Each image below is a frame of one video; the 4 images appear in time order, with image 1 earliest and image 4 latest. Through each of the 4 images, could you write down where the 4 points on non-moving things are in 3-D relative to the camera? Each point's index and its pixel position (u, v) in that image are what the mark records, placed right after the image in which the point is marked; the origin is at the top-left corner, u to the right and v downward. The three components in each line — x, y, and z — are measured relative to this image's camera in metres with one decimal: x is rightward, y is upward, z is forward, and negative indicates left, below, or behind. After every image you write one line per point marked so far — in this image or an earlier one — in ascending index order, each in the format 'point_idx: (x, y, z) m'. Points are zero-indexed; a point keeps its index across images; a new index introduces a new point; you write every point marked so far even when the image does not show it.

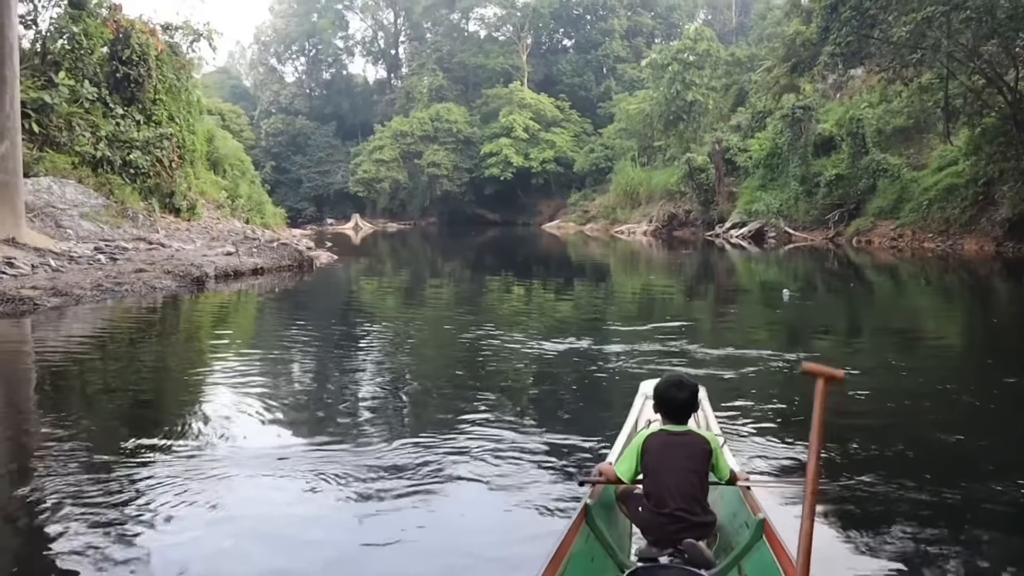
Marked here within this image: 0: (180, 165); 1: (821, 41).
0: (-6.5, +2.4, +17.8) m
1: (+5.5, +4.4, +16.2) m
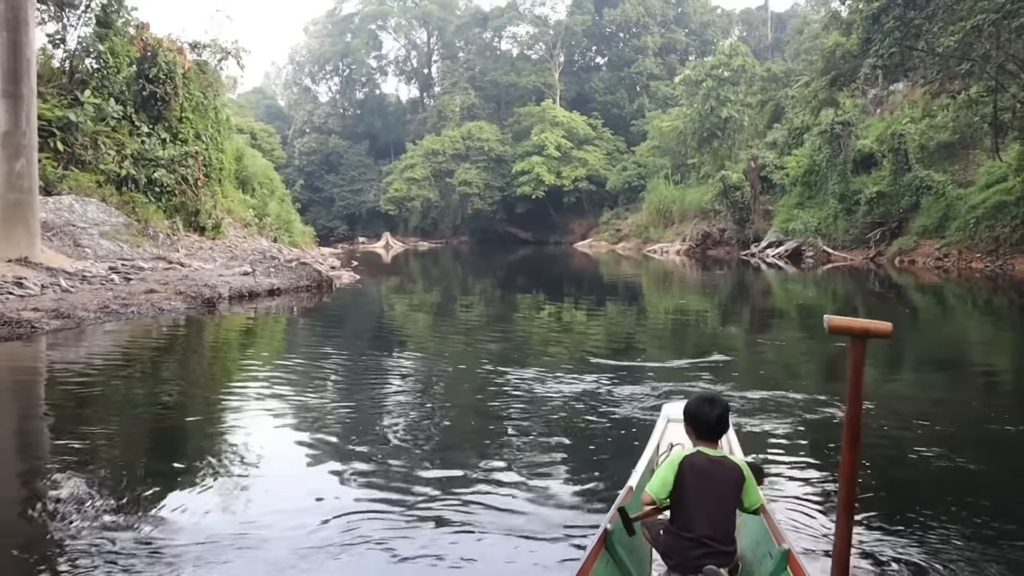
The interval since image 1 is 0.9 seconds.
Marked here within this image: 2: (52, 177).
0: (-5.9, +2.0, +17.6) m
1: (+6.0, +4.0, +15.6) m
2: (-7.1, +1.7, +14.1) m
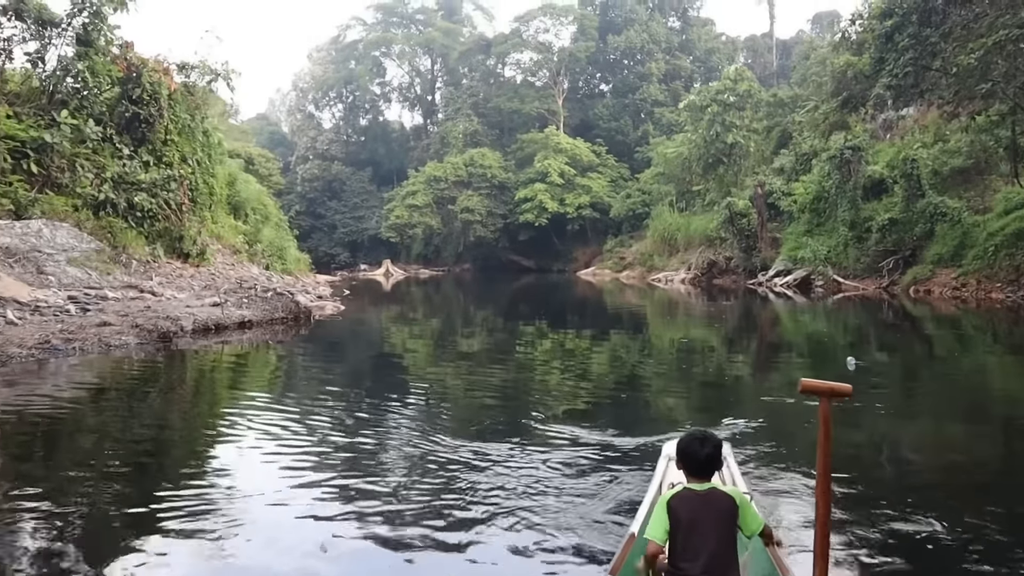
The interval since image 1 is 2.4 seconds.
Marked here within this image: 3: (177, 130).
0: (-6.0, +1.5, +17.0) m
1: (+6.0, +3.5, +15.0) m
2: (-7.2, +1.3, +13.5) m
3: (-6.2, +2.9, +16.9) m
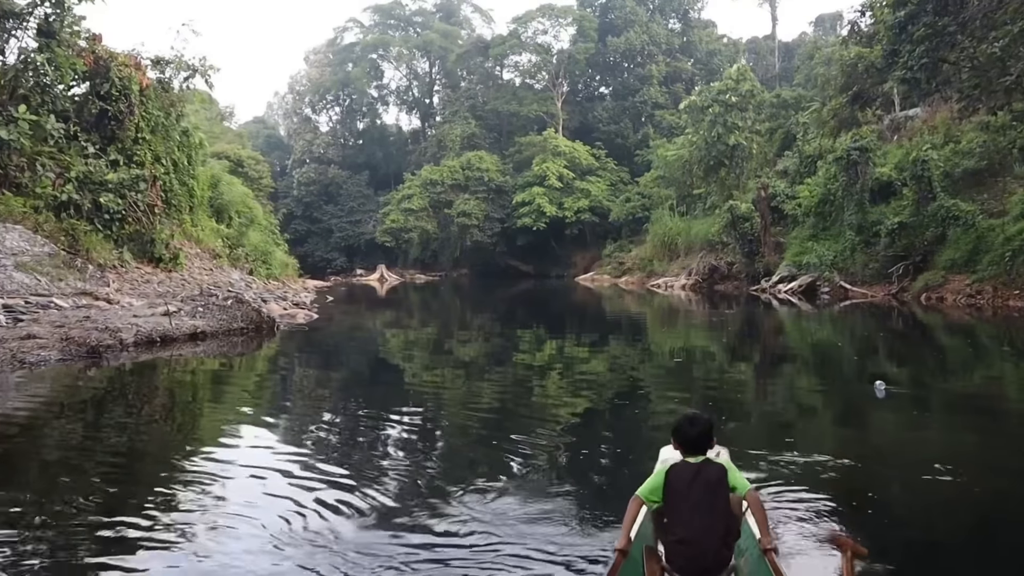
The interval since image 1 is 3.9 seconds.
0: (-6.1, +1.4, +16.2) m
1: (+5.8, +3.4, +14.1) m
2: (-7.4, +1.2, +12.7) m
3: (-6.3, +2.8, +16.1) m
